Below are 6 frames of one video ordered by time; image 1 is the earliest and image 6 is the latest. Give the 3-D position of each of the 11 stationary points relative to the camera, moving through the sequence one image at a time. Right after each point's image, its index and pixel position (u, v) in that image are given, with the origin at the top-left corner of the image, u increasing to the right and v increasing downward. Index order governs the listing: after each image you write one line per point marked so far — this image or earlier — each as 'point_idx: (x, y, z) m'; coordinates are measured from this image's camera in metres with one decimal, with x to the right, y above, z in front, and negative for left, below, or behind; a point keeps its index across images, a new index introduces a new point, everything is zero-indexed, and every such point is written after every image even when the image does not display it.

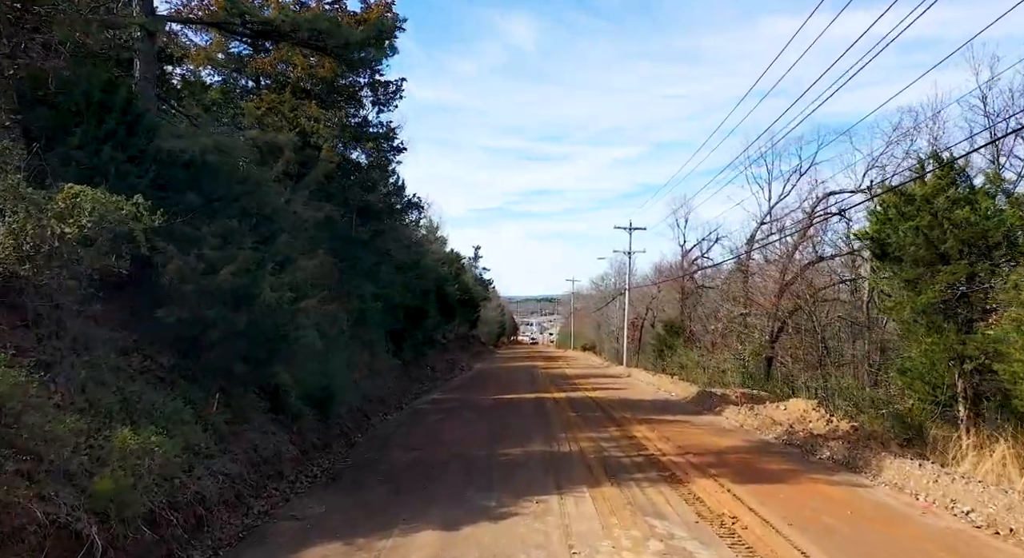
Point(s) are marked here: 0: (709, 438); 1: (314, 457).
0: (+3.9, -3.2, +15.9) m
1: (-3.2, -2.8, +12.9) m
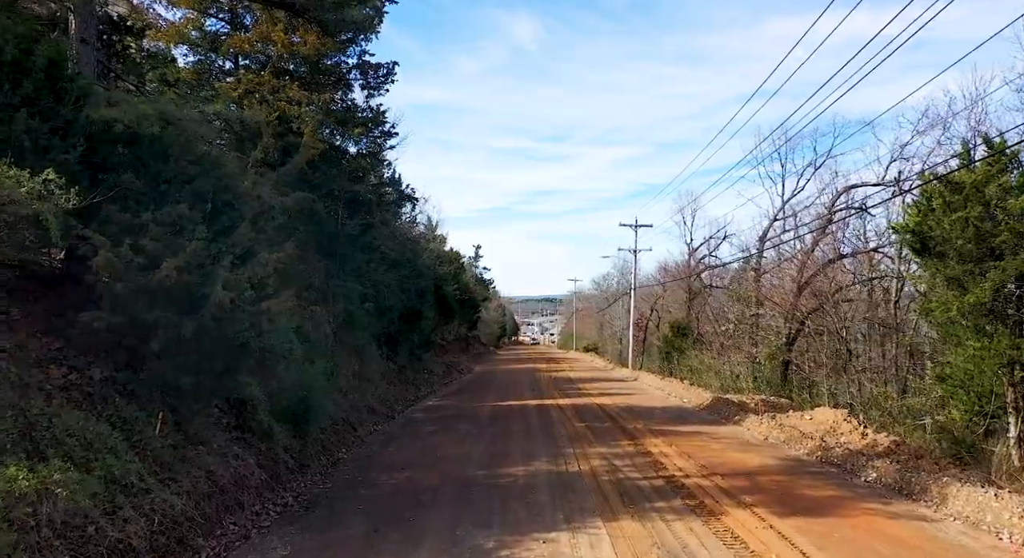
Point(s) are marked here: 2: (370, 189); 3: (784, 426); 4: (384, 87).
0: (+3.9, -3.1, +14.2) m
1: (-3.2, -2.8, +11.2) m
2: (-3.5, +2.2, +19.3) m
3: (+6.0, -3.3, +17.8) m
4: (-3.1, +4.7, +19.7) m
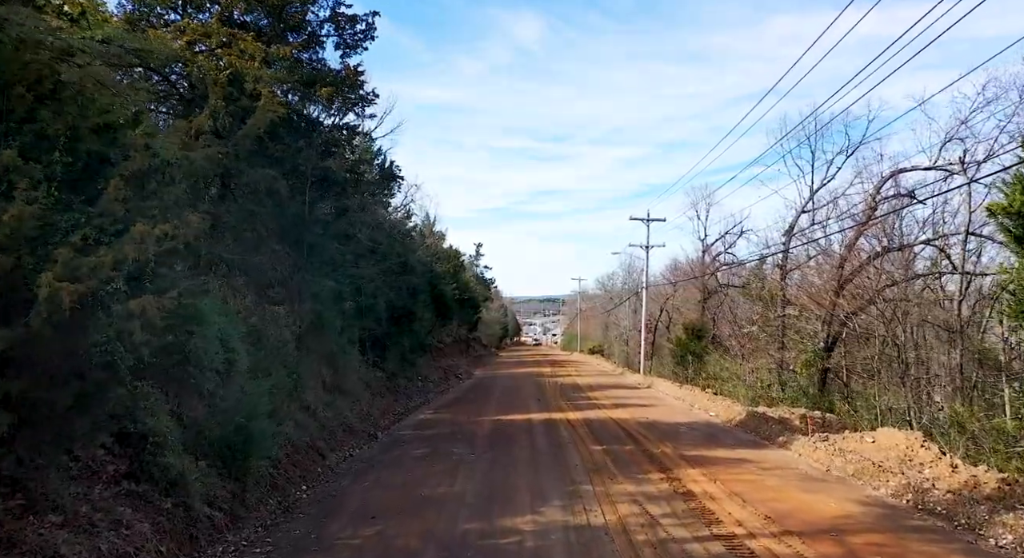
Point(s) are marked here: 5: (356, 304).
0: (+4.0, -3.0, +11.1) m
1: (-3.1, -2.7, +8.1) m
2: (-3.4, +2.3, +16.2) m
3: (+6.1, -3.2, +14.6) m
4: (-3.1, +4.8, +16.6) m
5: (-3.9, -0.6, +19.7) m
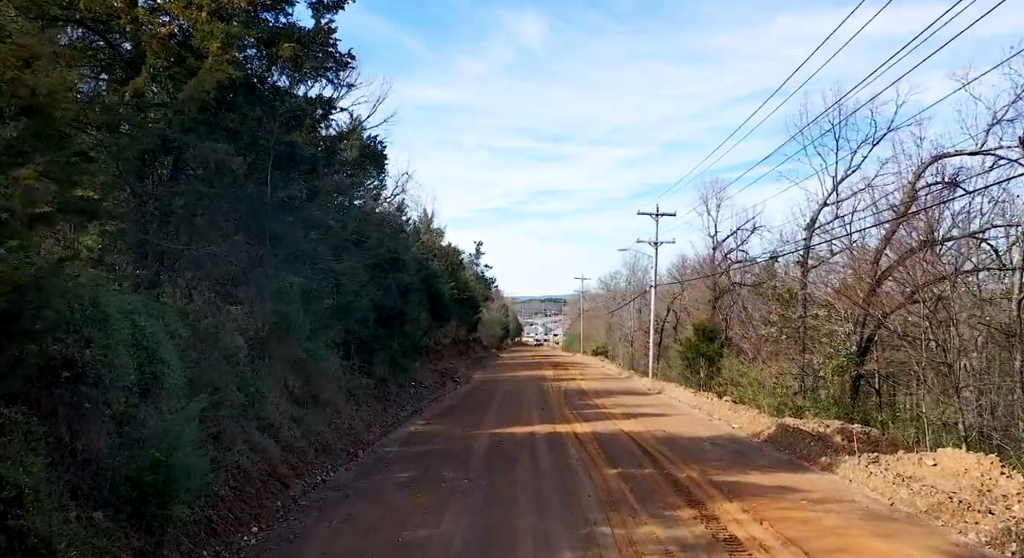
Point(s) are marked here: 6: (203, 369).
0: (+4.0, -3.0, +8.8) m
1: (-3.1, -2.6, +5.8) m
2: (-3.4, +2.4, +13.9) m
3: (+6.1, -3.1, +12.3) m
4: (-3.1, +4.9, +14.3) m
5: (-3.9, -0.5, +17.4) m
6: (-4.0, -1.2, +10.4) m
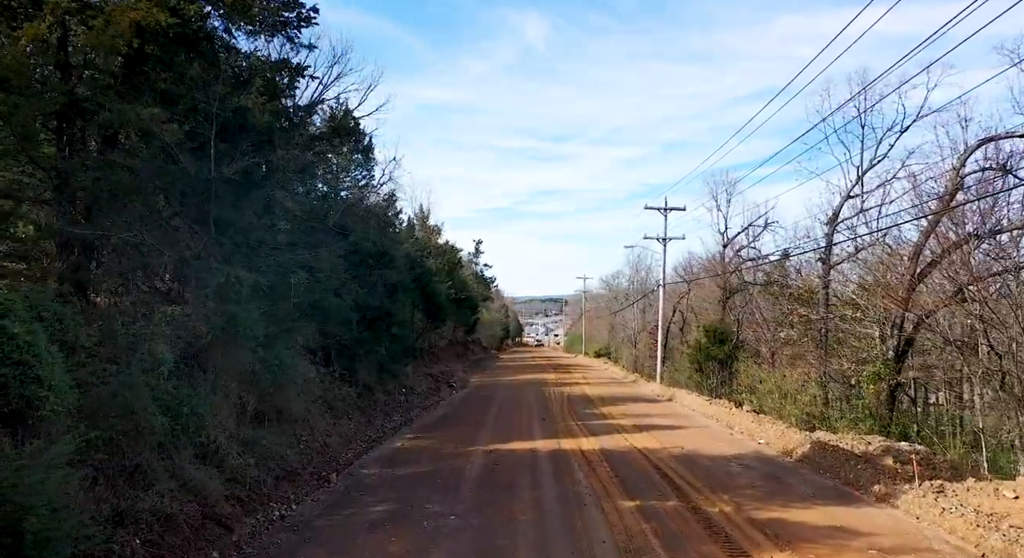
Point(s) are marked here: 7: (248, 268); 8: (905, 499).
0: (+3.9, -2.9, +6.6) m
1: (-3.2, -2.6, +3.6) m
2: (-3.5, +2.4, +11.6) m
3: (+6.1, -3.0, +10.1) m
4: (-3.1, +5.0, +12.1) m
5: (-3.9, -0.5, +15.1) m
6: (-4.1, -1.1, +8.2) m
7: (-3.8, +0.2, +11.7) m
8: (+5.6, -3.2, +11.6) m
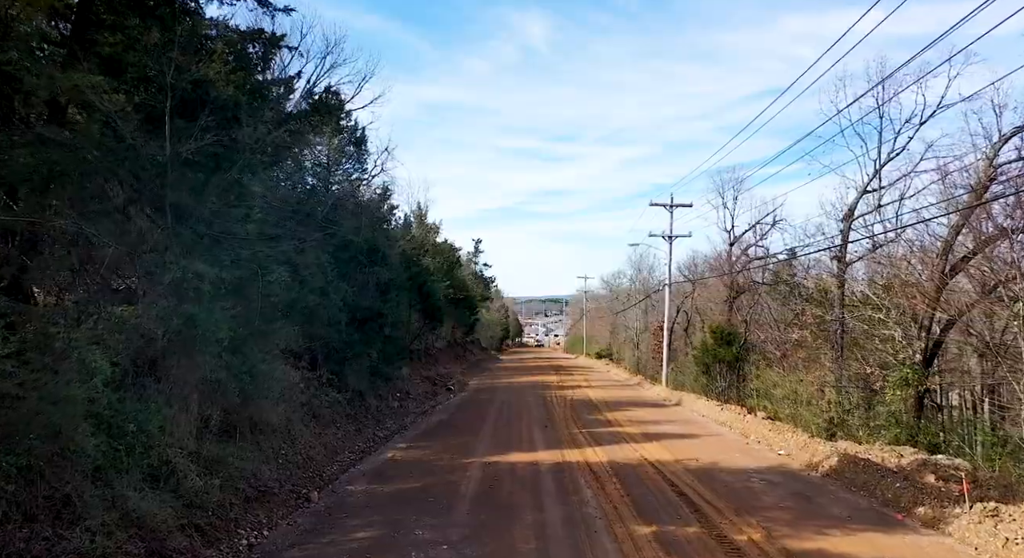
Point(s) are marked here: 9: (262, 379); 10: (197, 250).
0: (+3.9, -2.9, +5.2) m
1: (-3.2, -2.5, +2.2) m
2: (-3.5, +2.5, +10.3) m
3: (+6.1, -3.0, +8.8) m
4: (-3.1, +5.0, +10.7) m
5: (-3.9, -0.4, +13.8) m
6: (-4.1, -1.1, +6.9) m
7: (-3.8, +0.2, +10.4) m
8: (+5.6, -3.1, +10.3) m
9: (-3.8, -1.5, +12.5) m
10: (-3.9, +0.4, +10.1) m
